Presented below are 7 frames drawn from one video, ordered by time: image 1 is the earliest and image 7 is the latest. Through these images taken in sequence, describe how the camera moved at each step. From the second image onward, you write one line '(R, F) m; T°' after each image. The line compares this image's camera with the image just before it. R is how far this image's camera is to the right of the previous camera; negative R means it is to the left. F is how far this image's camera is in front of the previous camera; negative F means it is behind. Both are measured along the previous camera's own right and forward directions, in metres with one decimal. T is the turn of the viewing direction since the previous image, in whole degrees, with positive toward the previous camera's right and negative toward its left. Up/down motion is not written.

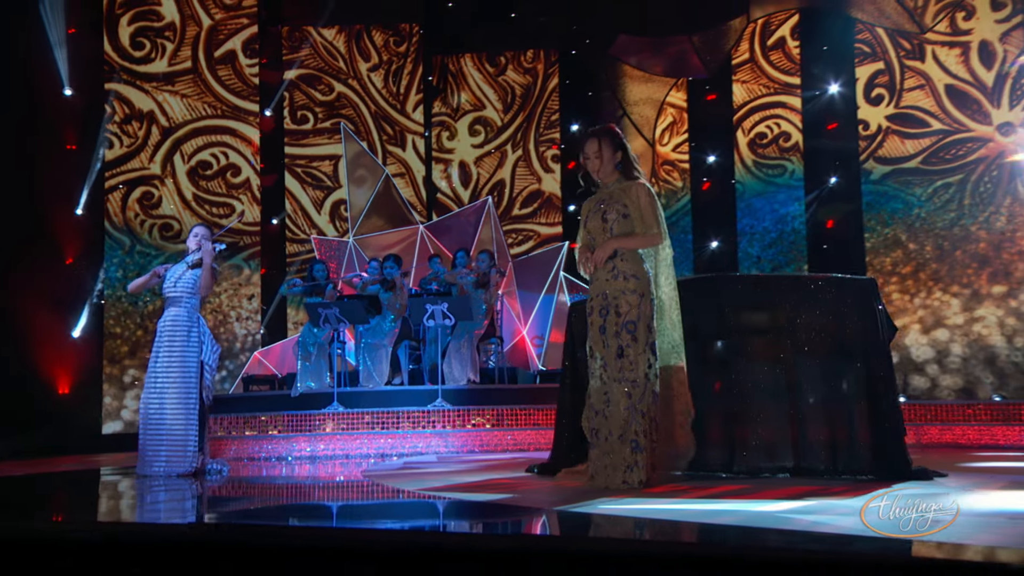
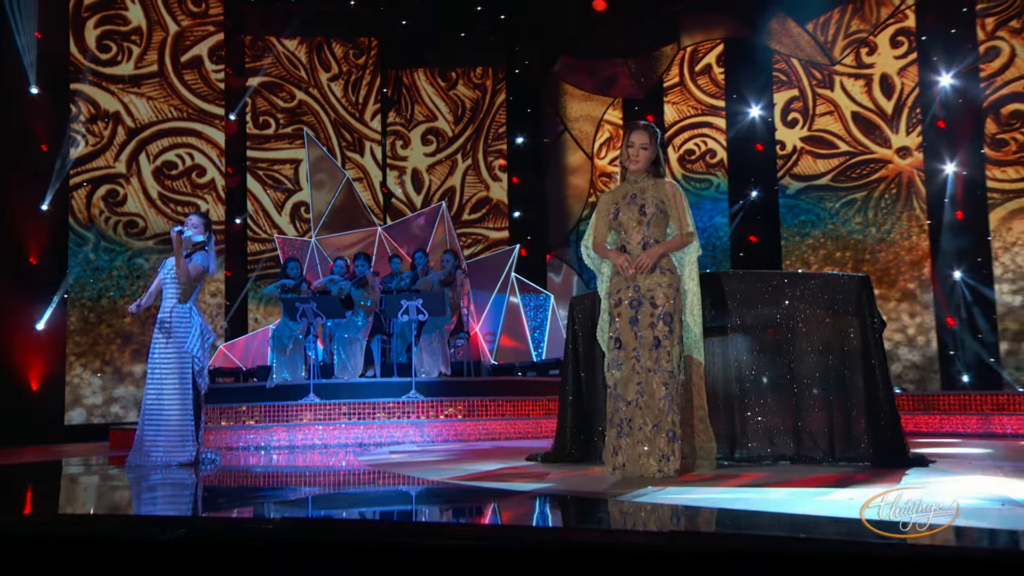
(-0.4, -0.6) m; +6°
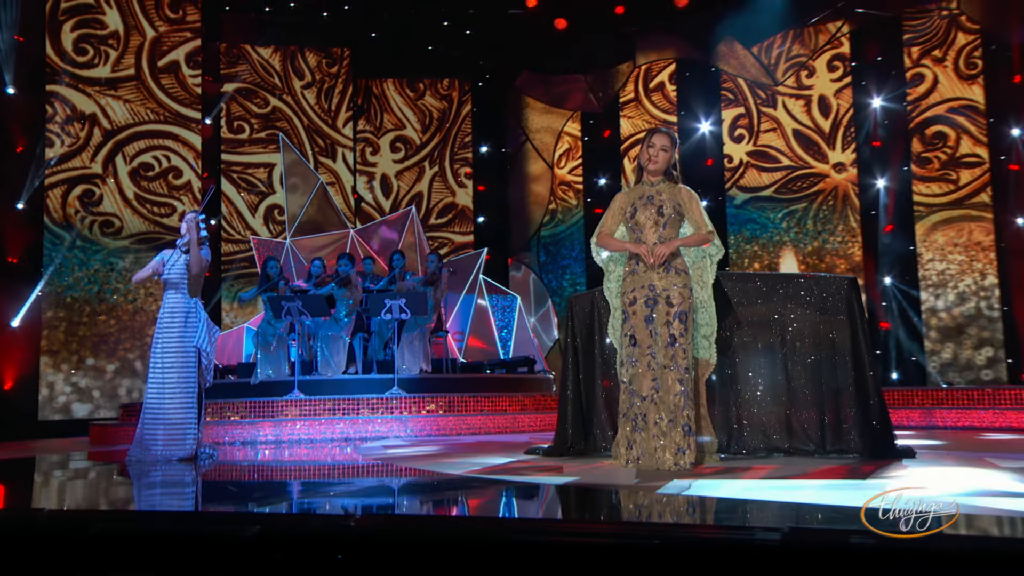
(-0.3, -0.4) m; +4°
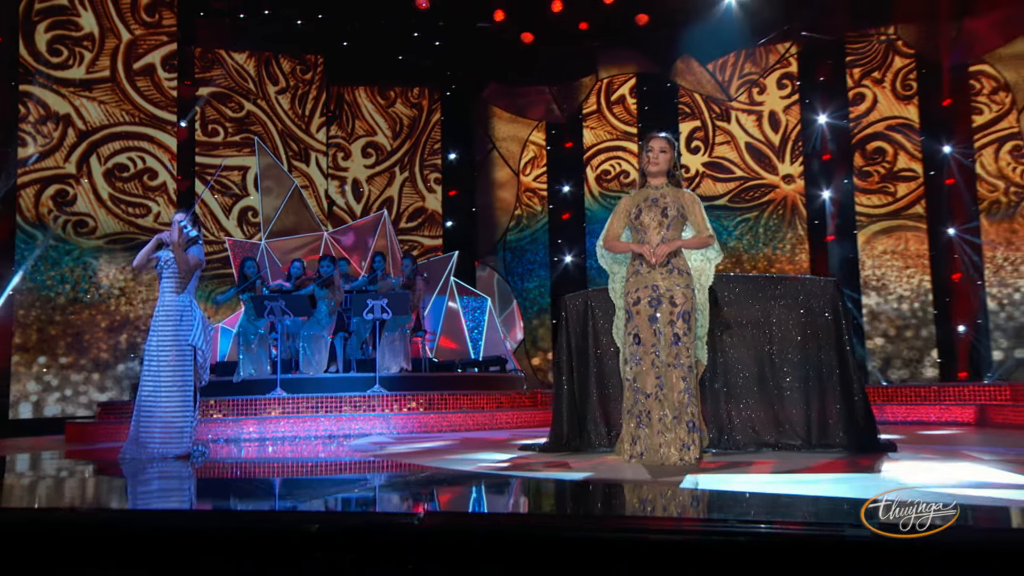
(-0.3, -0.4) m; +4°
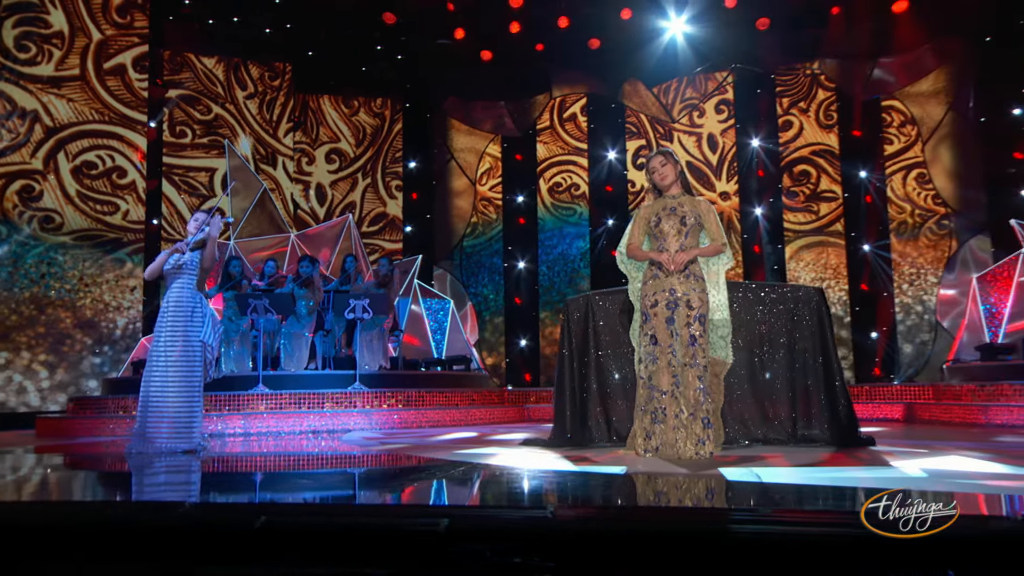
(-0.6, -0.5) m; +7°
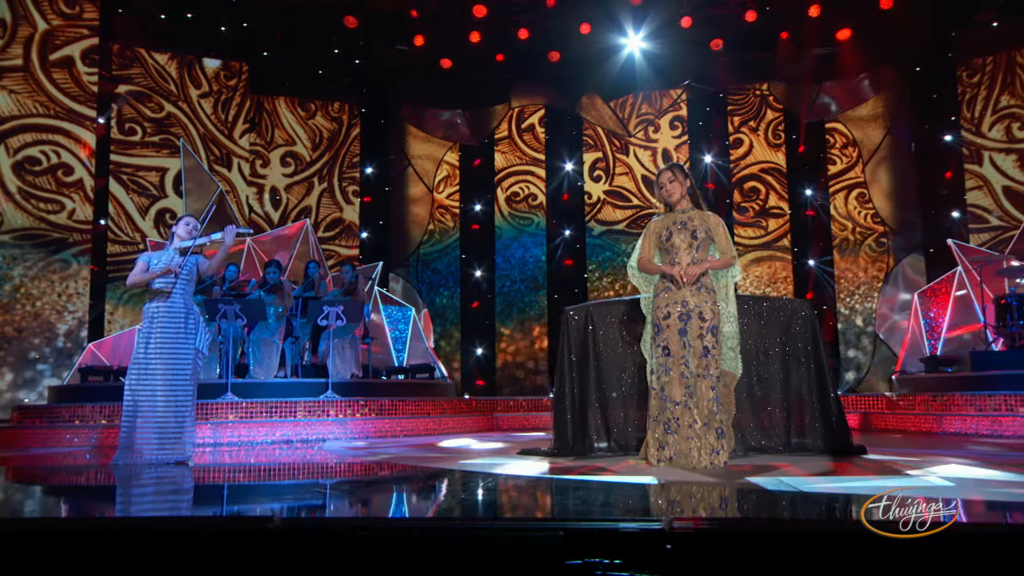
(-0.5, 0.0) m; +6°
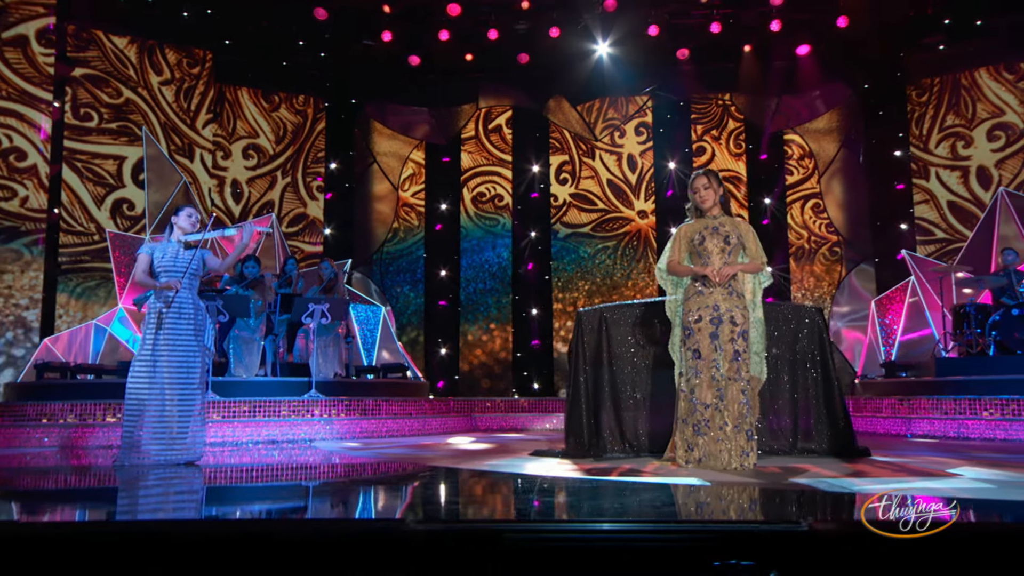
(-0.6, 0.0) m; +5°
